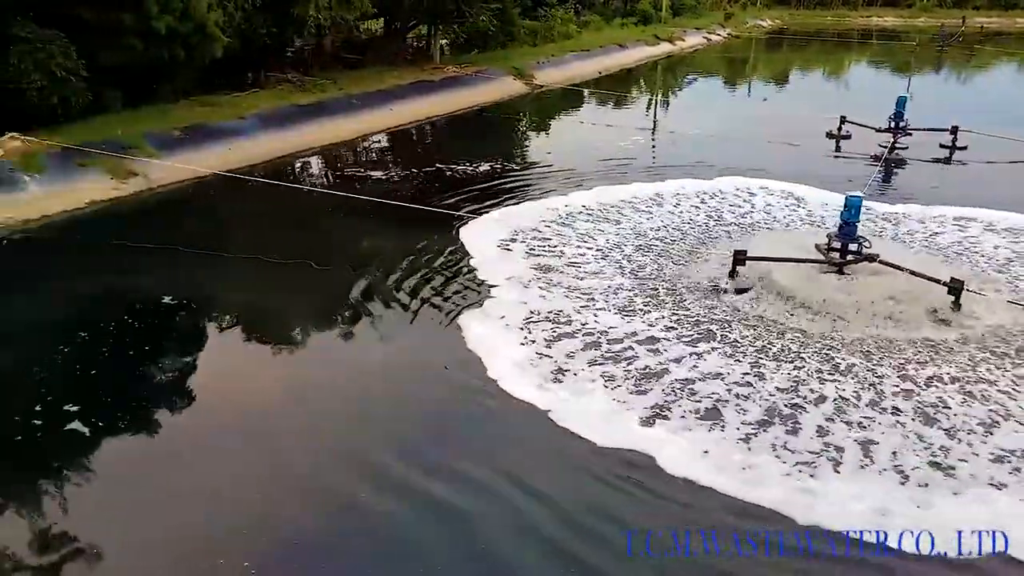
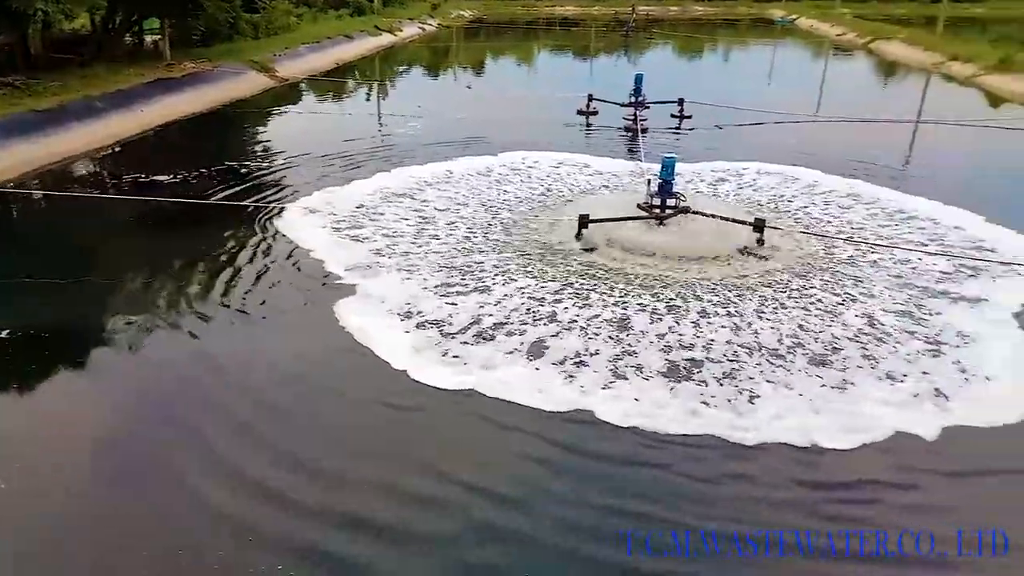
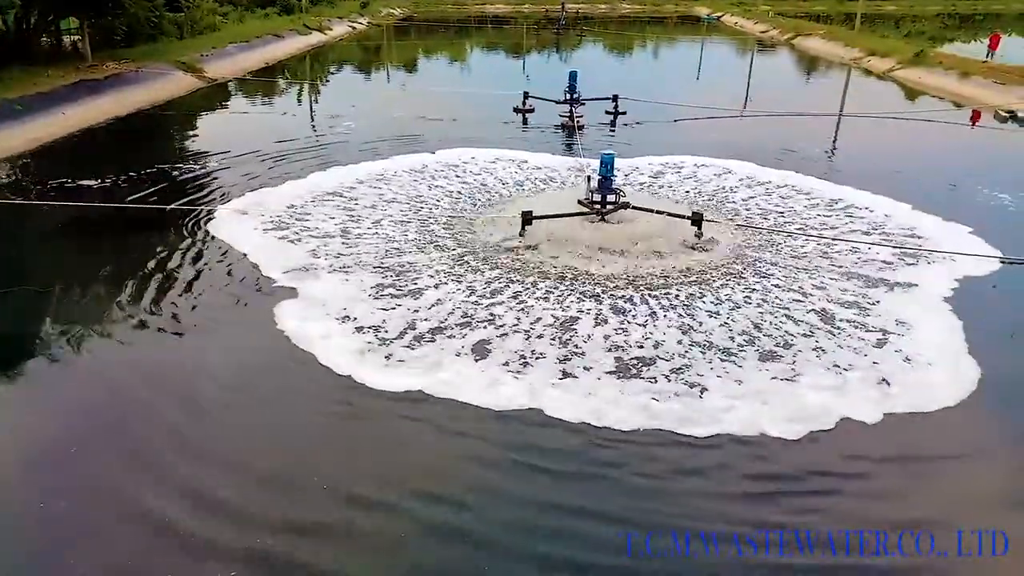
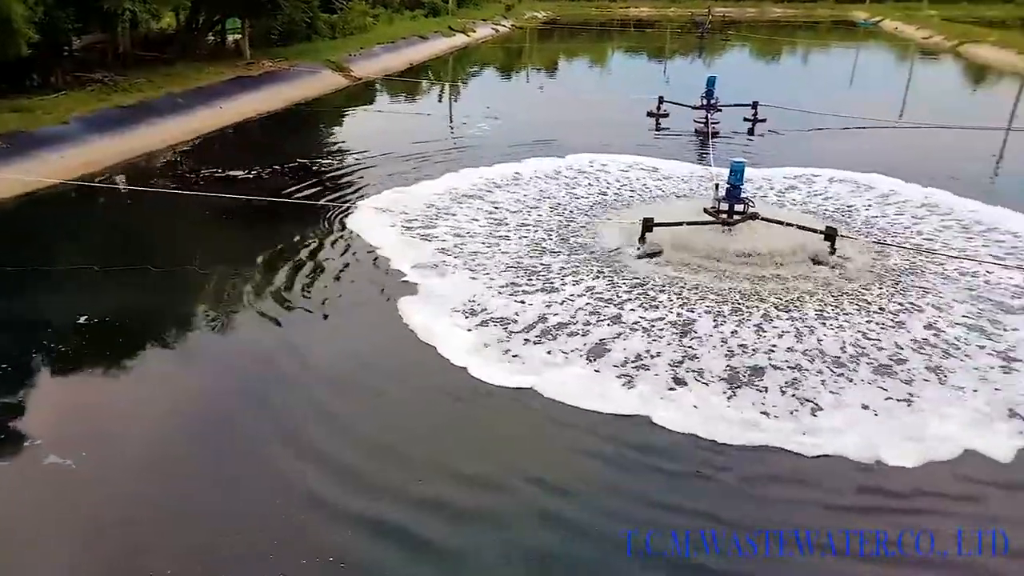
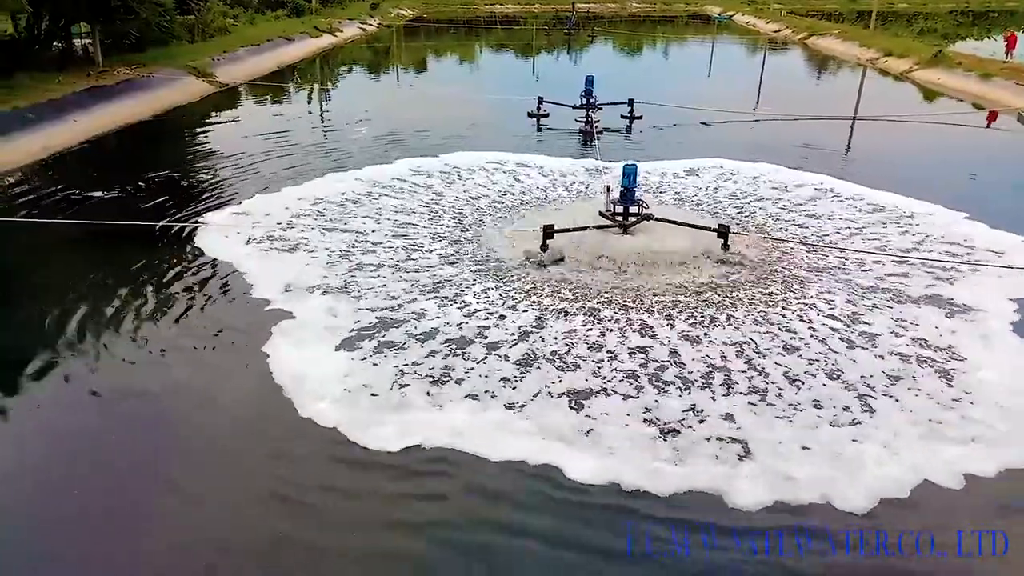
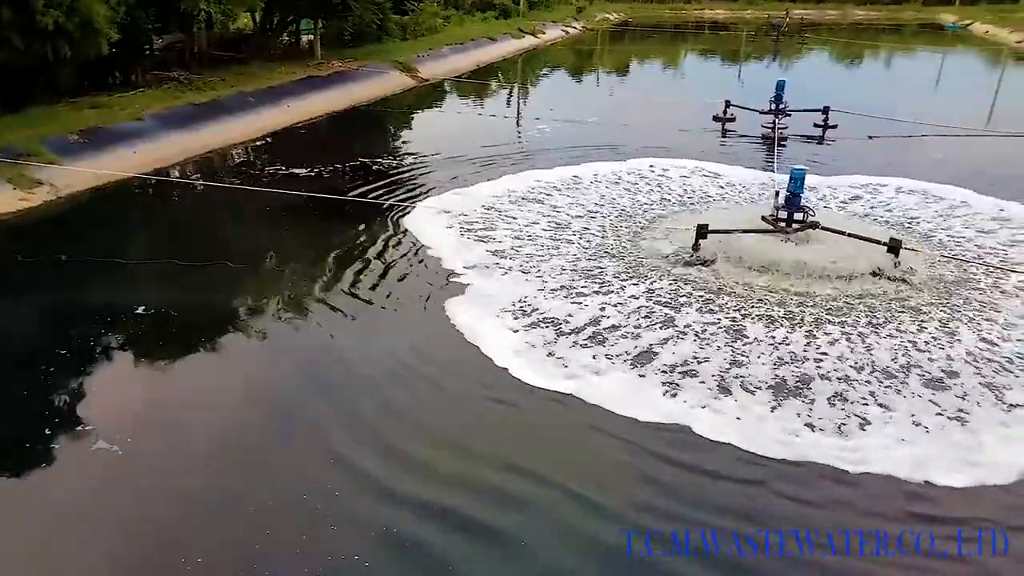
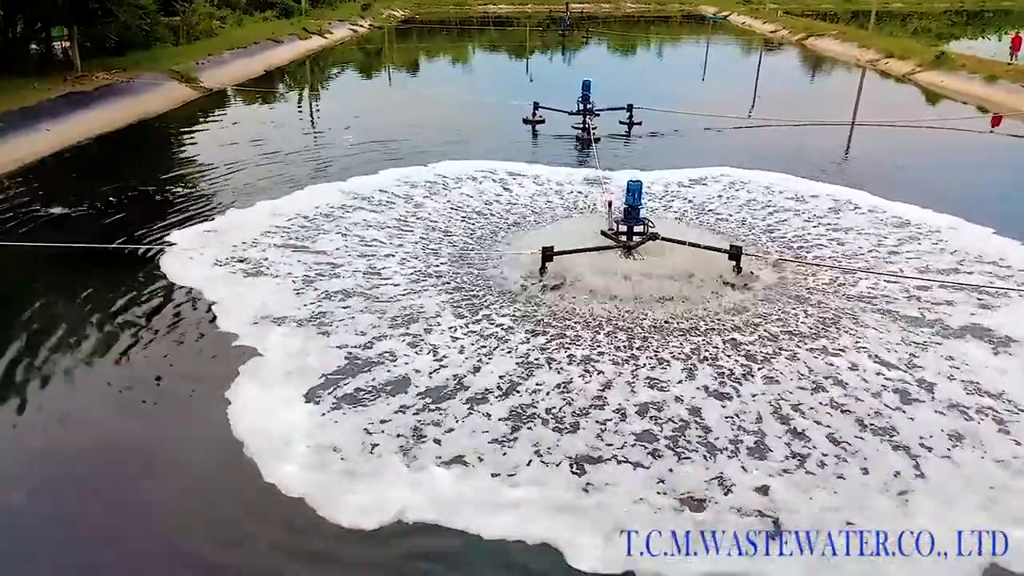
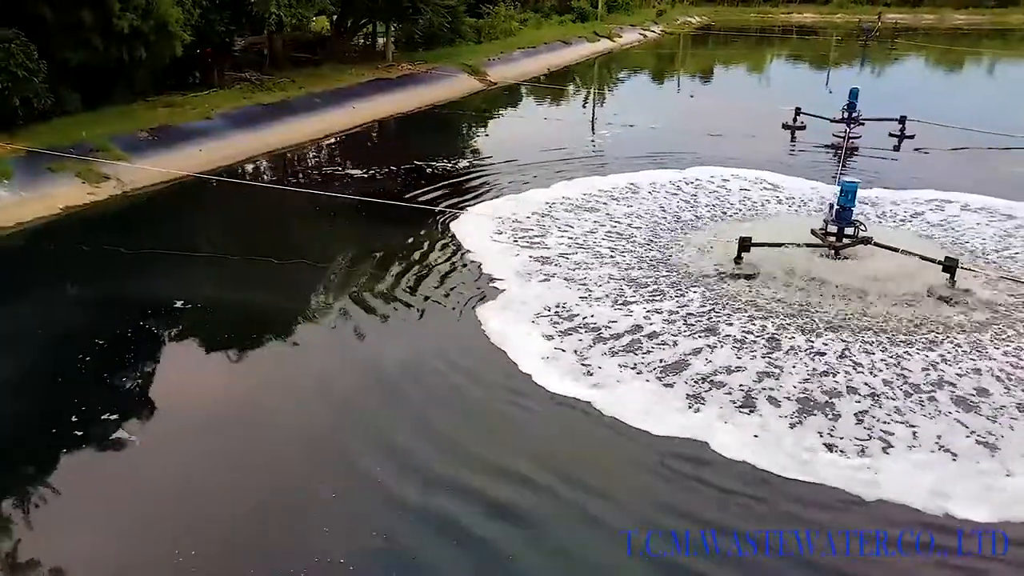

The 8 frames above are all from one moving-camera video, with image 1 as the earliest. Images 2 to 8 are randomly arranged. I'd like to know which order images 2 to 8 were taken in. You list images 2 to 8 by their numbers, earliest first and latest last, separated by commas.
8, 6, 4, 2, 3, 5, 7
